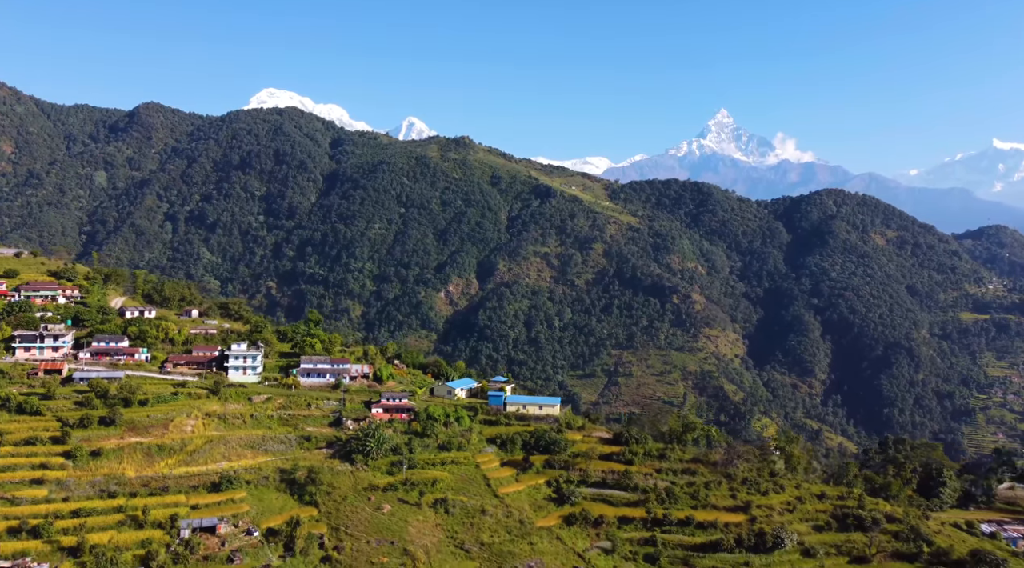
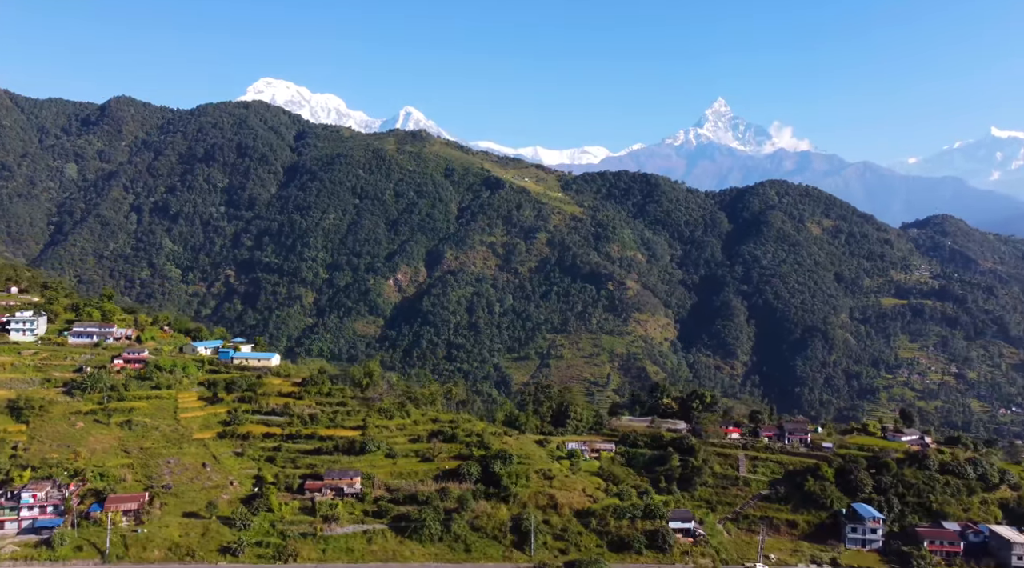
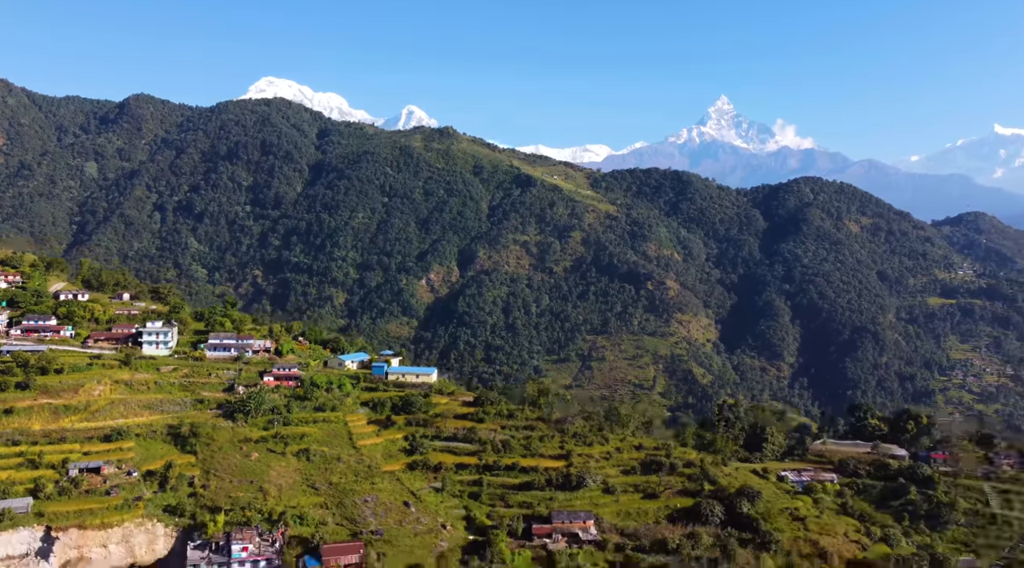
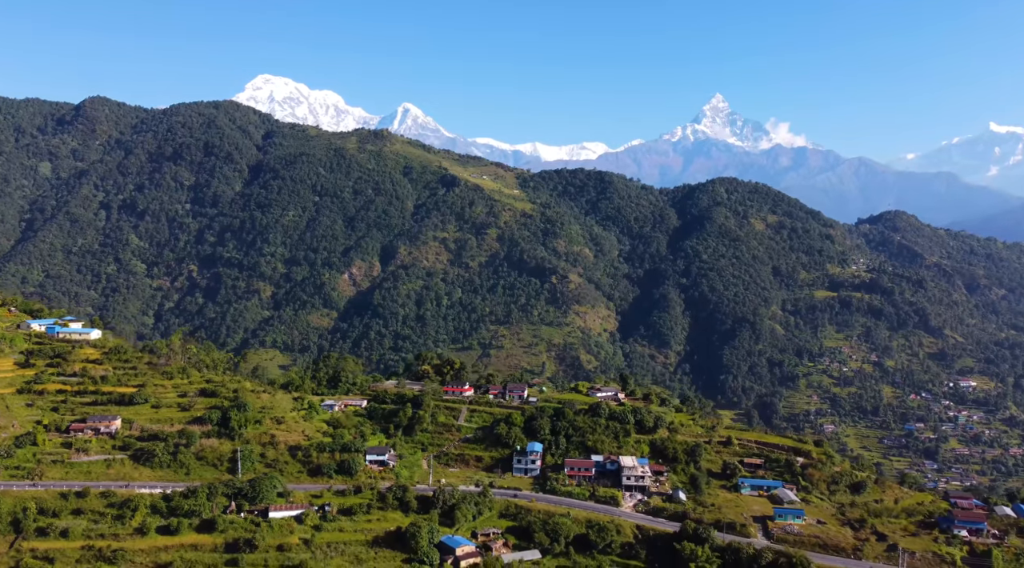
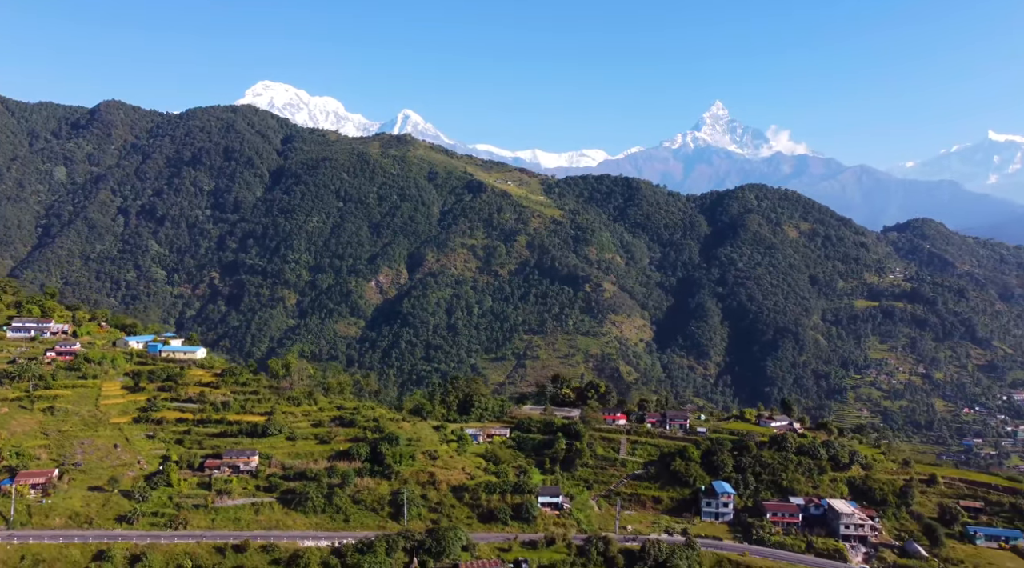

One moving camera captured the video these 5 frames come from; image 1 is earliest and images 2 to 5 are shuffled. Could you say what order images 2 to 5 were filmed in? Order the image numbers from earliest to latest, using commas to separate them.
3, 2, 5, 4
